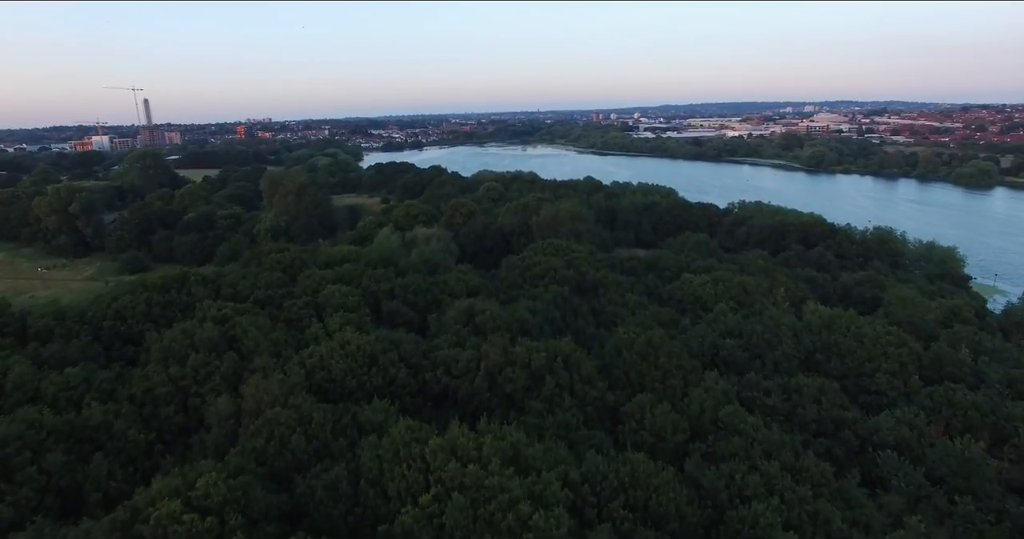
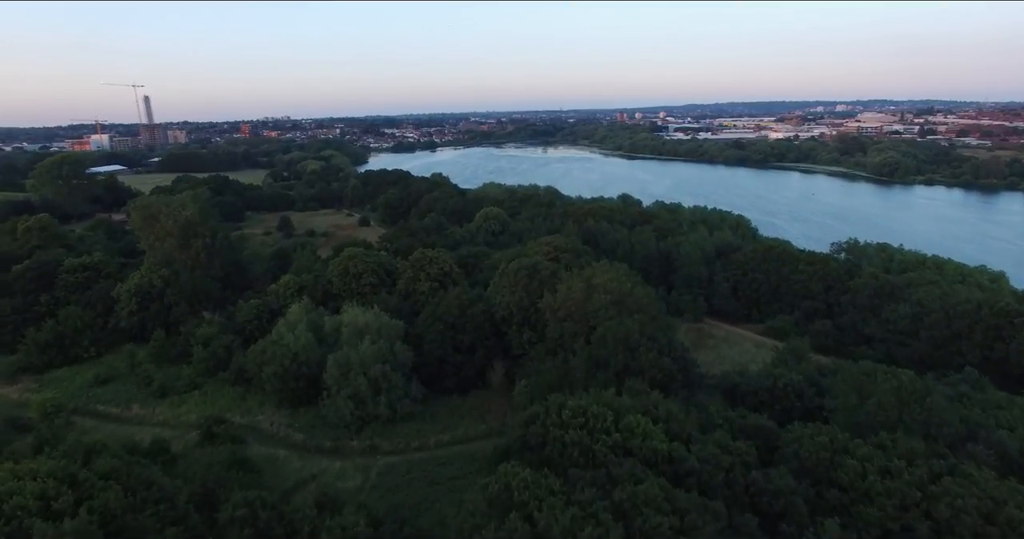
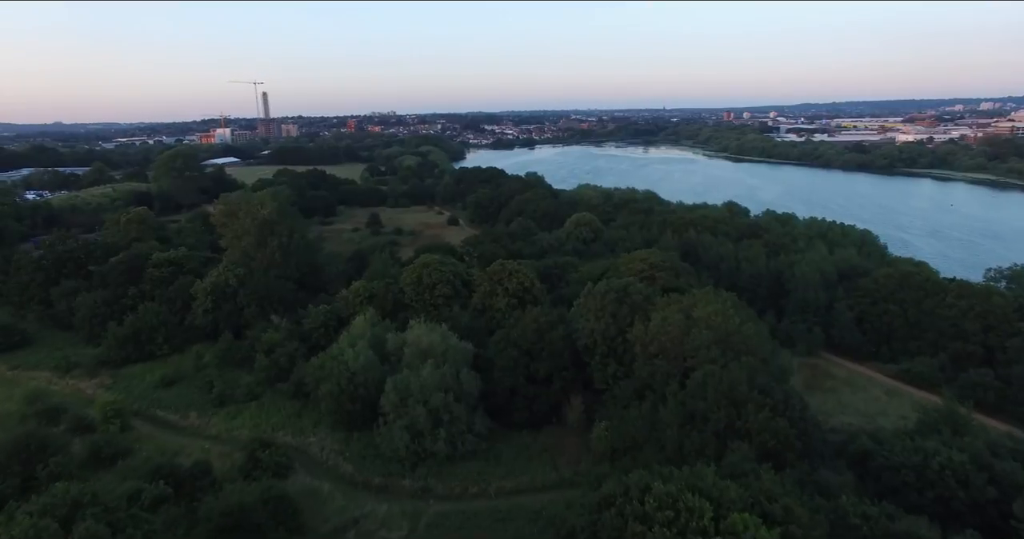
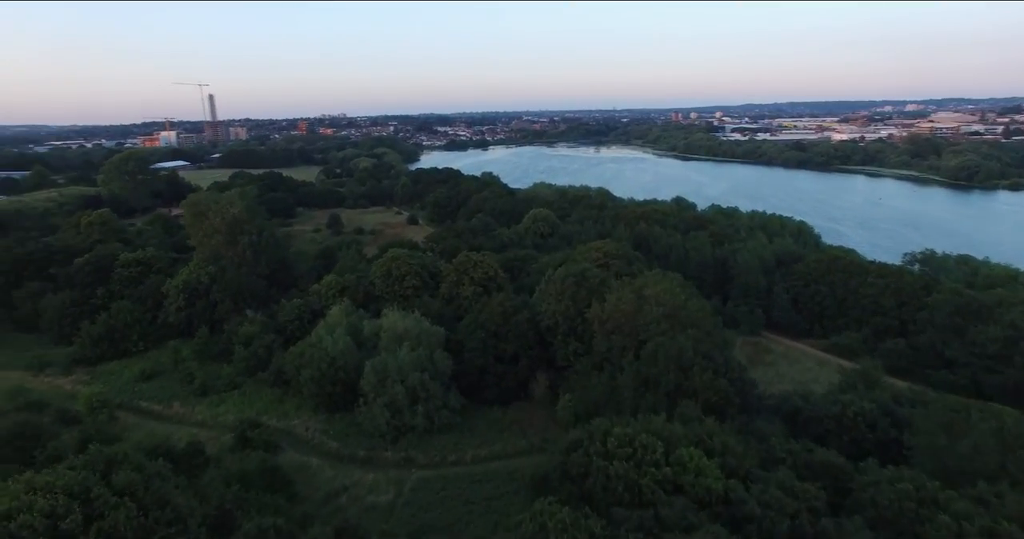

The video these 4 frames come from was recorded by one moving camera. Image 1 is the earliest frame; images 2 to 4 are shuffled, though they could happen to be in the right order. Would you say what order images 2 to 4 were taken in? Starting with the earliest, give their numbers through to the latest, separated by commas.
2, 4, 3
